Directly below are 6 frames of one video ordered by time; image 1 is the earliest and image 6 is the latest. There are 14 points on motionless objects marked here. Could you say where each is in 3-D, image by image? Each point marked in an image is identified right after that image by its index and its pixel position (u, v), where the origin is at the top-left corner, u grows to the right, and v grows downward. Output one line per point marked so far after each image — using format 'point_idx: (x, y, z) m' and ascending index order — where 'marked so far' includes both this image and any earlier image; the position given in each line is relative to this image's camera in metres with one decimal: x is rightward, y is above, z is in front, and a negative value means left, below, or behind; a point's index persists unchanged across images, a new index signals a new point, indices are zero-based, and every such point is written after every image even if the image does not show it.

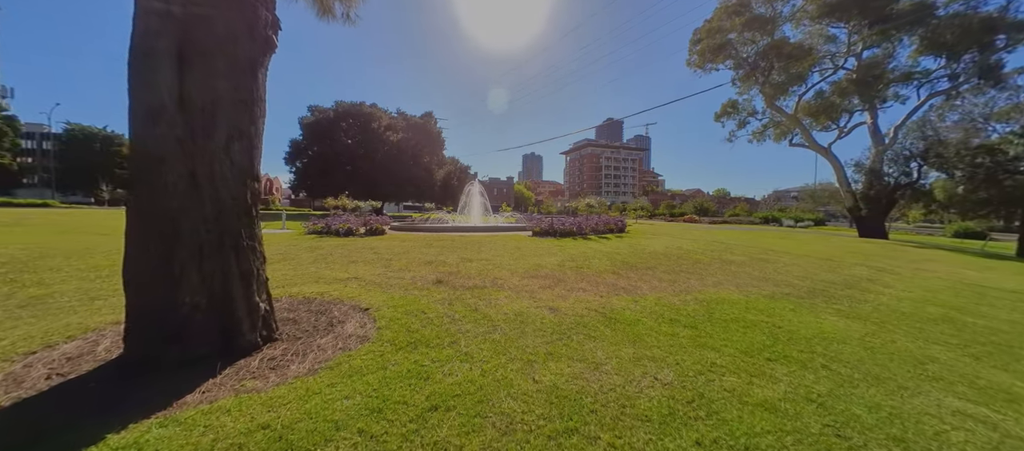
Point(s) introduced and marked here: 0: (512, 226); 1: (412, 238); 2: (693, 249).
0: (0.0, -0.1, +15.9) m
1: (-3.7, -0.5, +11.7) m
2: (+6.5, -0.9, +11.3) m
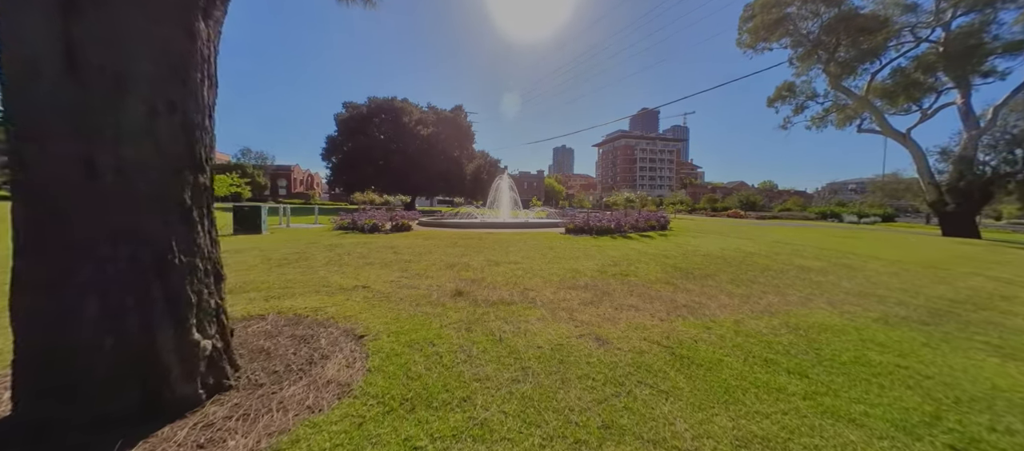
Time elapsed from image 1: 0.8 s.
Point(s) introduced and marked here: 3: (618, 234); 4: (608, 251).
0: (+1.5, +0.1, +15.0) m
1: (-2.6, -0.3, +11.1) m
2: (+7.5, -0.8, +9.7) m
3: (+4.1, -0.3, +12.0) m
4: (+2.6, -0.7, +8.4) m
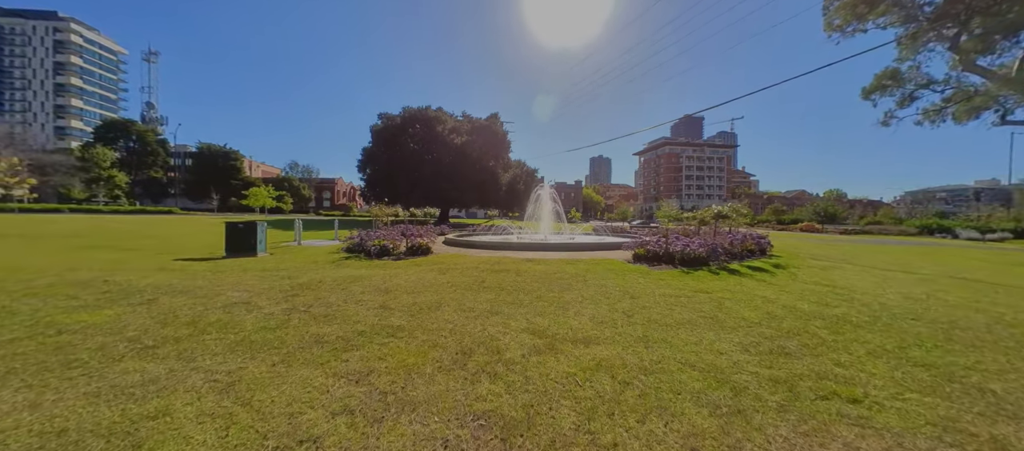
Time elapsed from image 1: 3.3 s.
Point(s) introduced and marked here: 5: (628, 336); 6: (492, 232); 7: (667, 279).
0: (+3.1, -0.7, +11.7) m
1: (-1.3, -1.0, +8.2) m
2: (+8.6, -1.5, +5.8) m
3: (+5.5, -1.1, +8.4) m
4: (+3.5, -1.3, +5.0) m
5: (+1.4, -1.3, +3.8) m
6: (-1.2, -0.4, +18.9) m
7: (+3.3, -1.1, +6.7) m
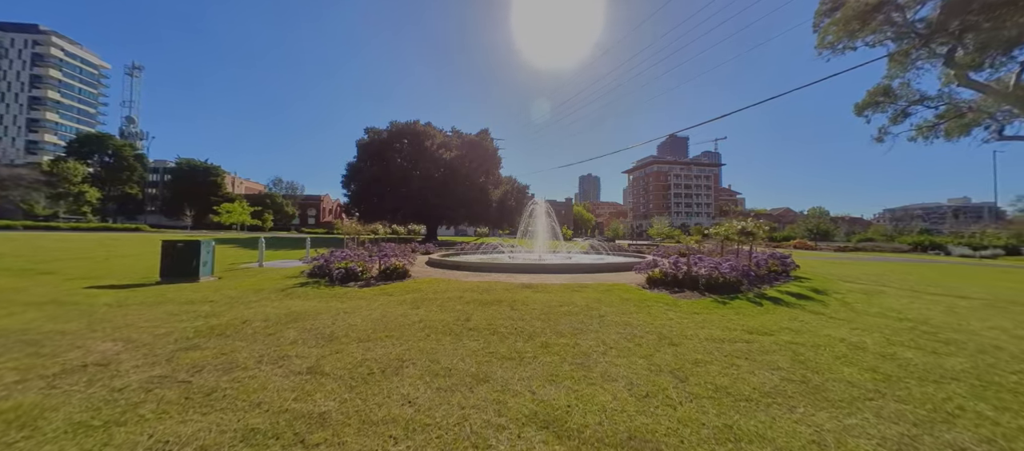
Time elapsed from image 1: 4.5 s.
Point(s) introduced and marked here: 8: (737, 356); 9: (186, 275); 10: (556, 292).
0: (+2.9, -1.3, +10.2) m
1: (-1.5, -1.4, +6.7) m
2: (+8.5, -1.7, +4.5) m
3: (+5.3, -1.5, +7.1) m
4: (+3.5, -1.5, +3.6) m
5: (+1.4, -1.5, +2.3) m
6: (-1.6, -1.4, +17.4) m
7: (+3.2, -1.5, +5.2) m
8: (+2.6, -1.5, +3.6) m
9: (-9.3, -1.4, +8.8) m
10: (+0.9, -1.4, +6.6) m
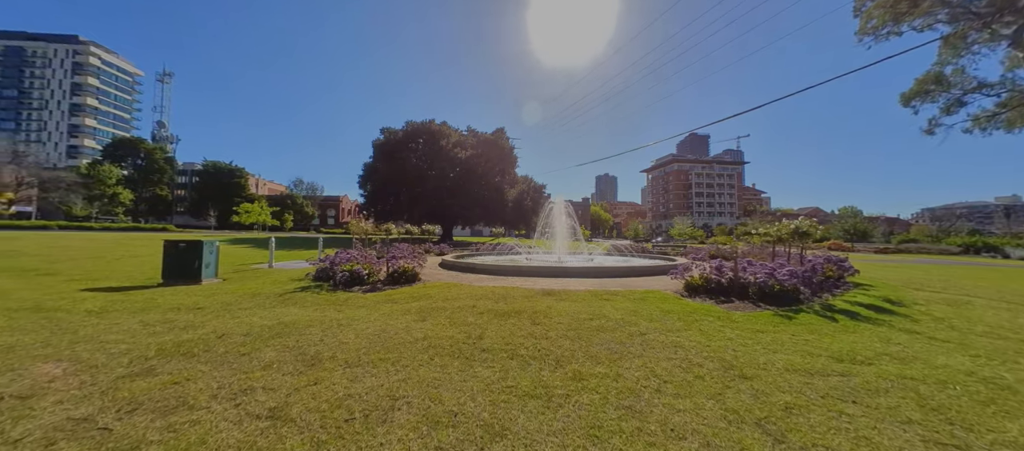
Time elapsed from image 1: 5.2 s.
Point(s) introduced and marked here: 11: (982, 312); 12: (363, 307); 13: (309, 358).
0: (+3.4, -1.3, +9.3) m
1: (-1.1, -1.4, +5.9) m
2: (+8.8, -1.7, +3.3) m
3: (+5.7, -1.4, +6.0) m
4: (+3.7, -1.5, +2.6) m
5: (+1.5, -1.5, +1.4) m
6: (-0.8, -1.4, +16.7) m
7: (+3.5, -1.4, +4.3) m
8: (+2.8, -1.5, +2.7) m
9: (-8.8, -1.4, +8.4) m
10: (+1.3, -1.4, +5.7) m
11: (+8.9, -1.6, +5.9) m
12: (-2.6, -1.4, +5.4) m
13: (-2.2, -1.4, +3.3) m
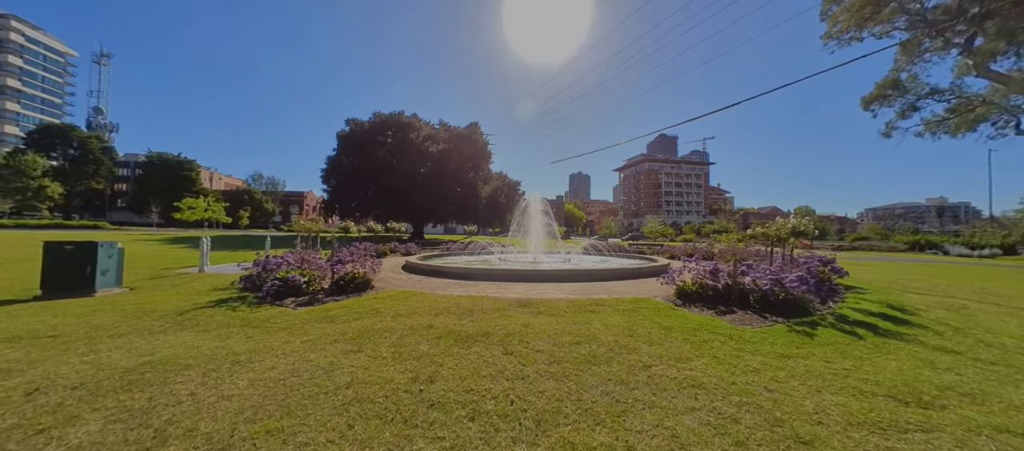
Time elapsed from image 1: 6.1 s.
0: (+2.7, -1.2, +8.5) m
1: (-1.6, -1.4, +4.8) m
2: (+8.5, -1.7, +2.9) m
3: (+5.2, -1.4, +5.4) m
4: (+3.4, -1.5, +1.9) m
5: (+1.4, -1.5, +0.5) m
6: (-2.1, -1.3, +15.5) m
7: (+3.1, -1.4, +3.5) m
8: (+2.6, -1.5, +1.8) m
9: (-9.5, -1.3, +6.7) m
10: (+0.8, -1.4, +4.8) m
11: (+8.4, -1.6, +5.5) m
12: (-3.0, -1.4, +4.1) m
13: (-2.4, -1.4, +2.1) m
